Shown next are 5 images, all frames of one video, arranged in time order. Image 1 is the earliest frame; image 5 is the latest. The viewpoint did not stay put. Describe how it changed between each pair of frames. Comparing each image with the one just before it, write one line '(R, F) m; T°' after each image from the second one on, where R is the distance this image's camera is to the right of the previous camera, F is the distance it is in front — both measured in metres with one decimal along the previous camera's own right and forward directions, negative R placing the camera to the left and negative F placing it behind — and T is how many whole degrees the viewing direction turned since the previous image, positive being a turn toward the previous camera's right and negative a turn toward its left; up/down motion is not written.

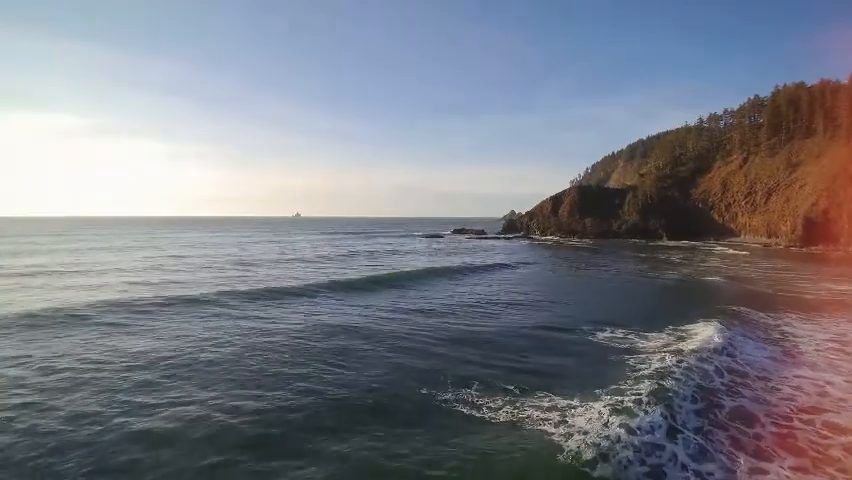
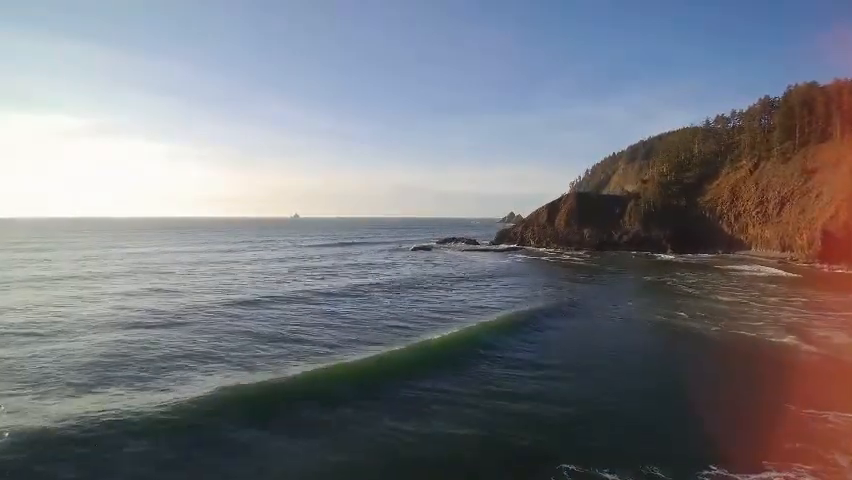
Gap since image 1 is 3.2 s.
(+2.3, +5.7) m; 0°
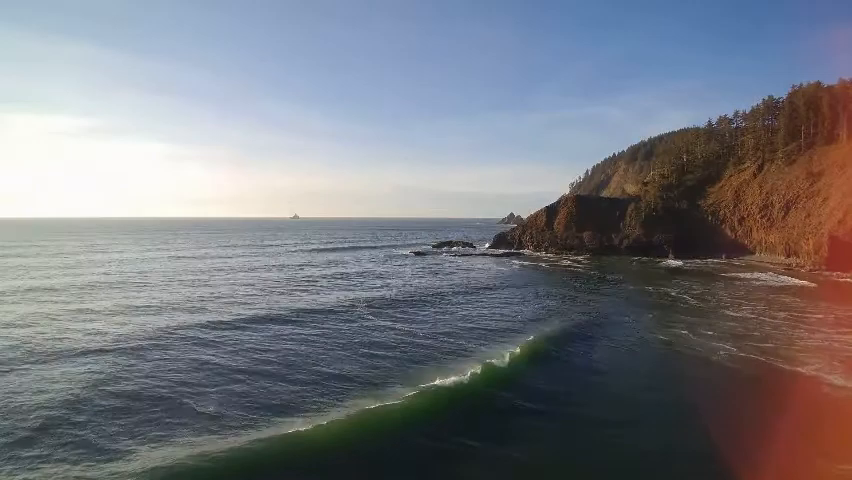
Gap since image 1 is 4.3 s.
(+0.8, +1.9) m; 0°
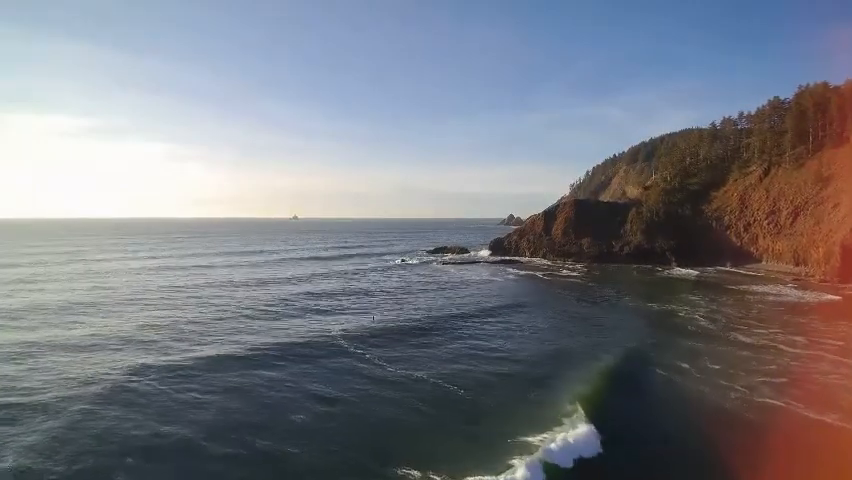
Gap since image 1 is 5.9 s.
(+1.1, +2.8) m; 0°
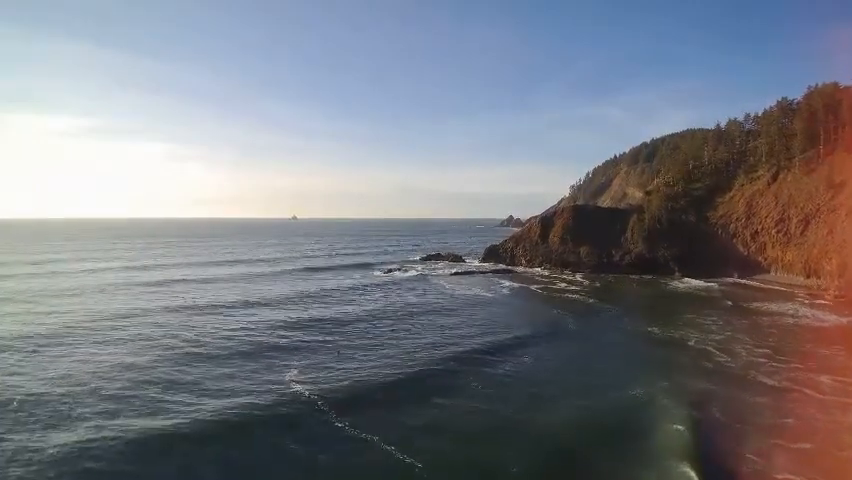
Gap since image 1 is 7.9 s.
(+1.4, +3.6) m; 0°
